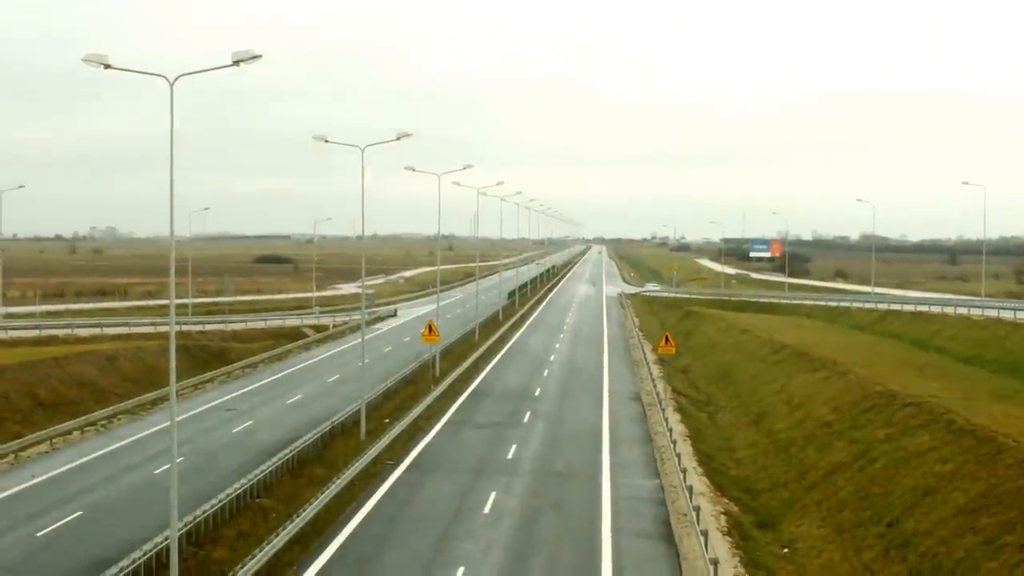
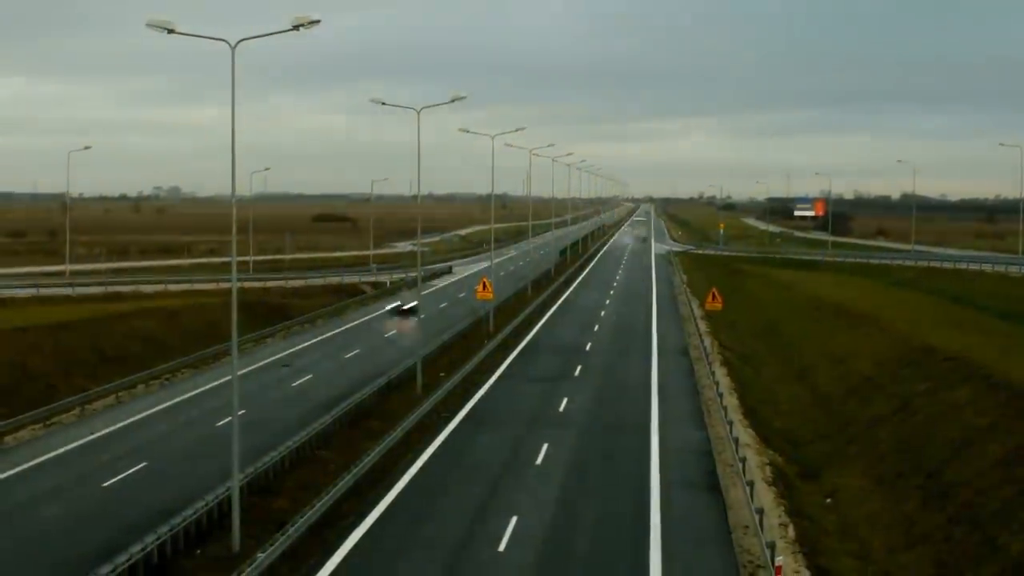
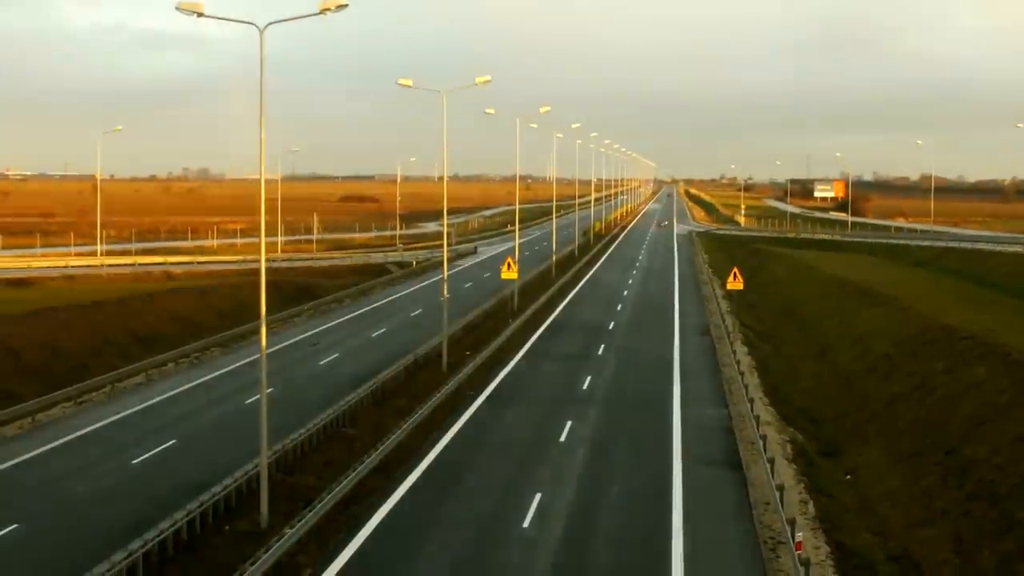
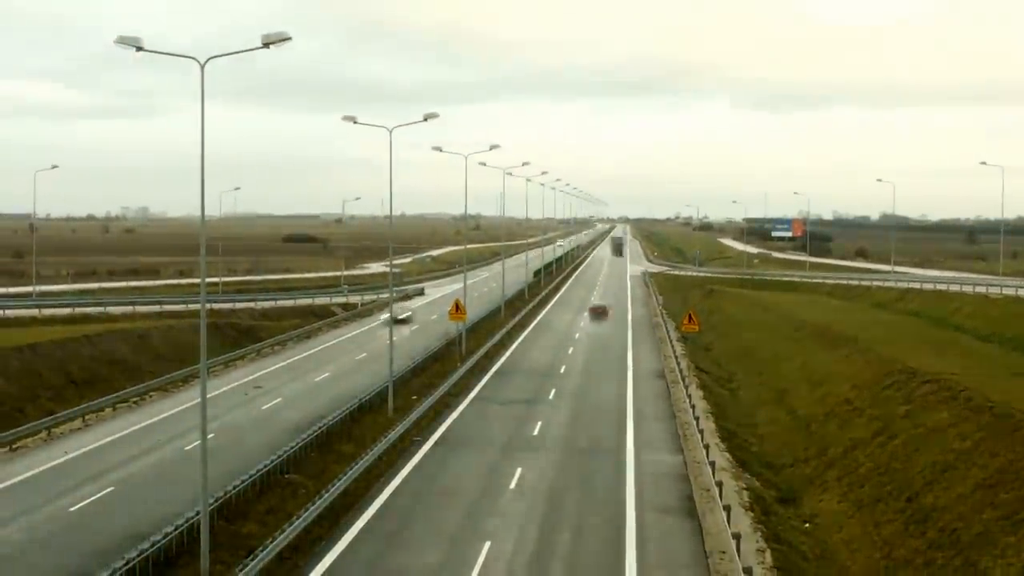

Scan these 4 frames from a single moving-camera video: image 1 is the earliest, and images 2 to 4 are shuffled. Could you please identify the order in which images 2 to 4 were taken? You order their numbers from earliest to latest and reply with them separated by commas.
4, 2, 3
